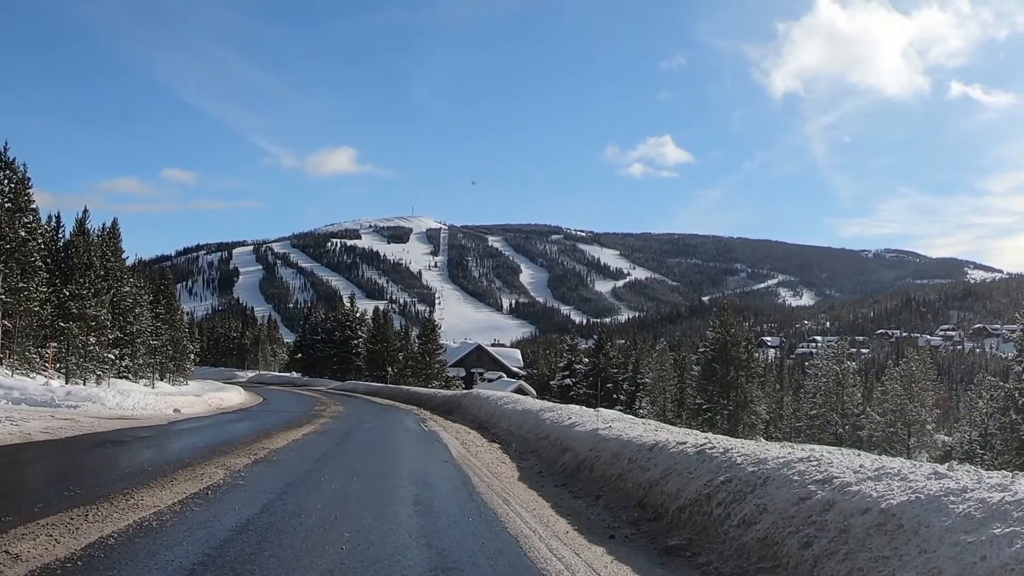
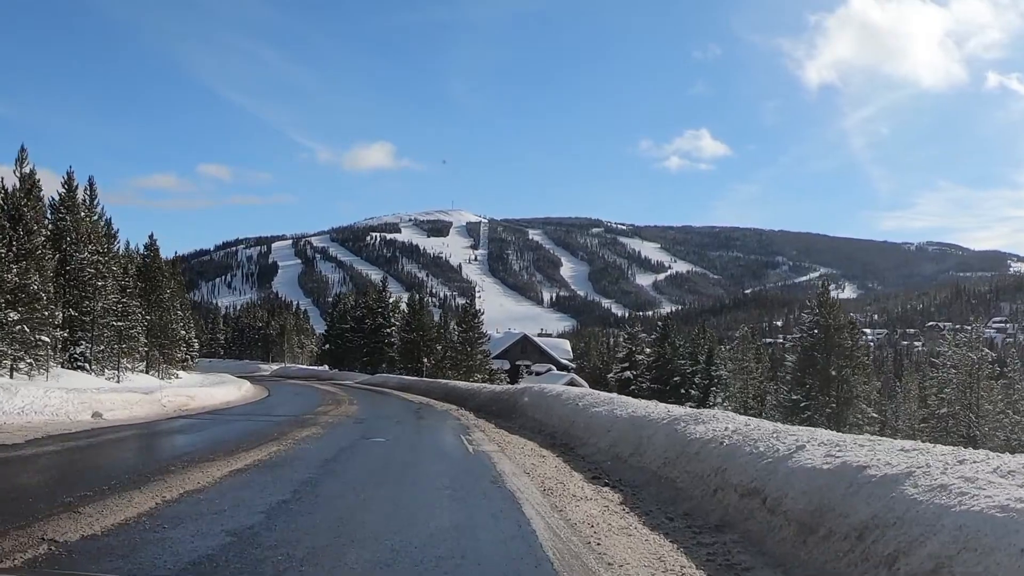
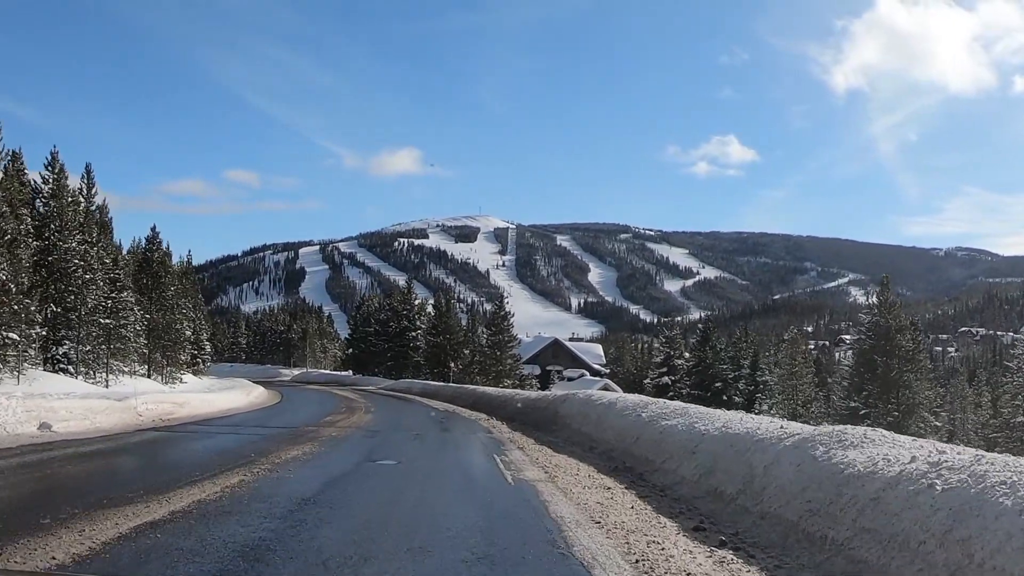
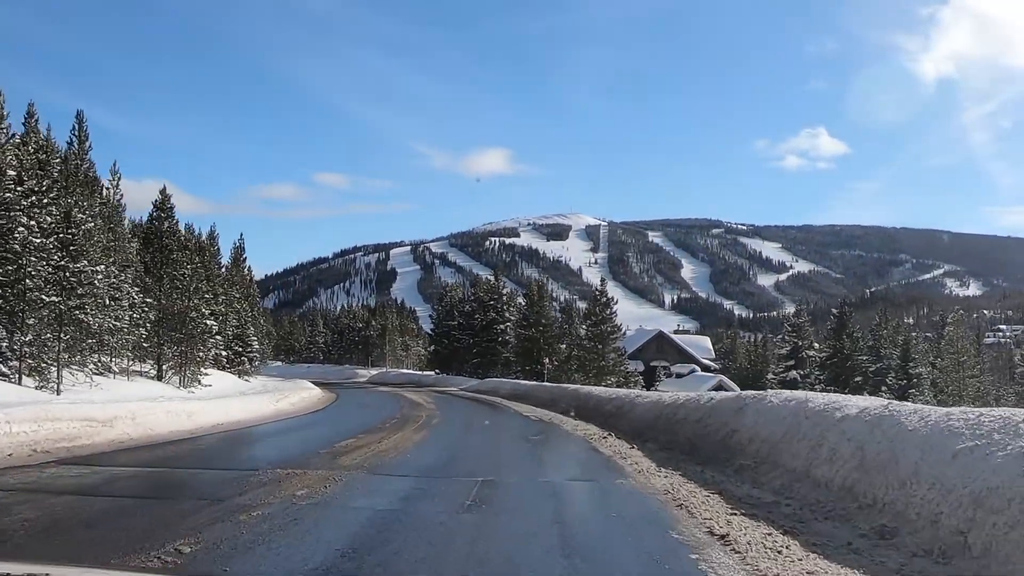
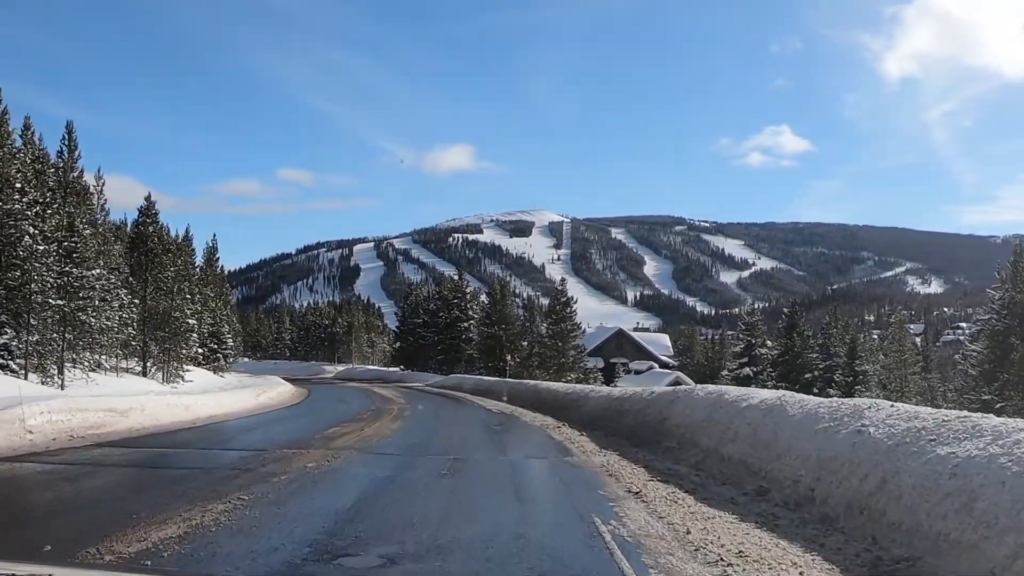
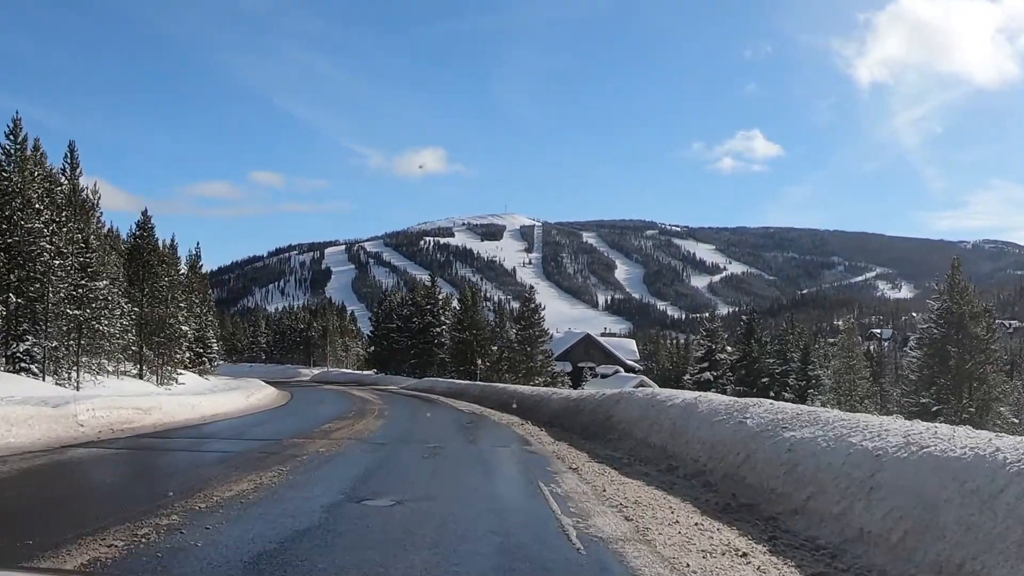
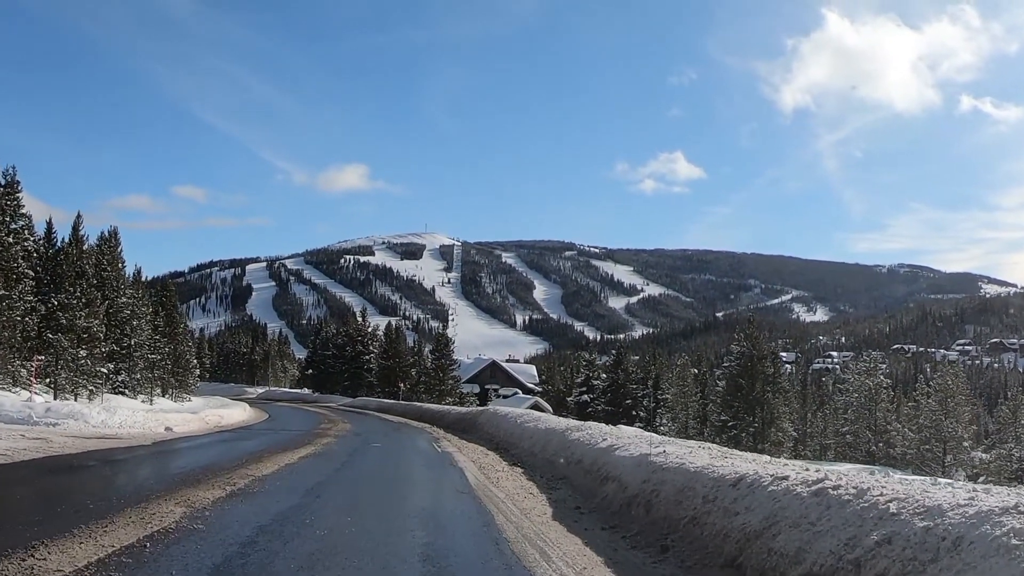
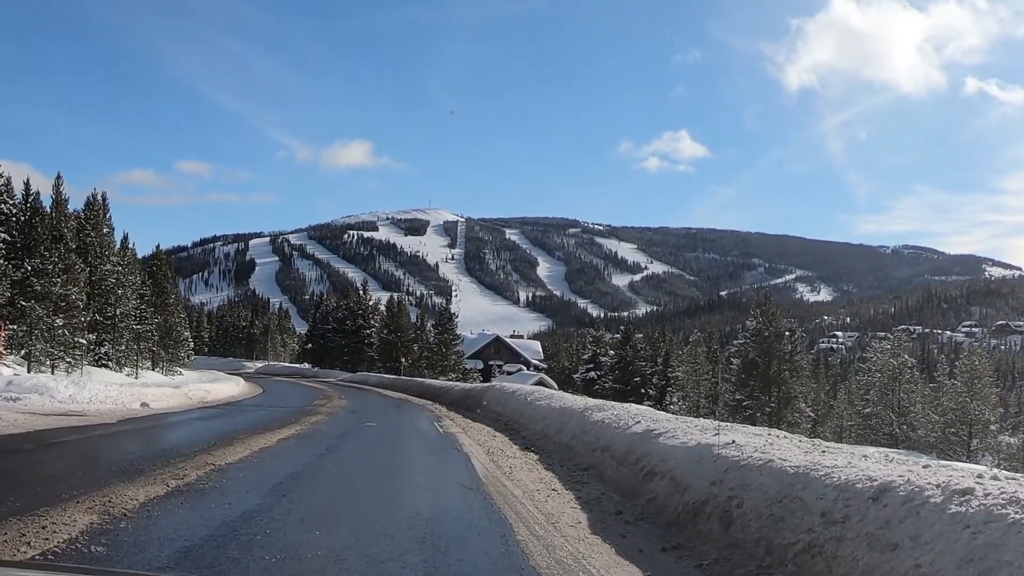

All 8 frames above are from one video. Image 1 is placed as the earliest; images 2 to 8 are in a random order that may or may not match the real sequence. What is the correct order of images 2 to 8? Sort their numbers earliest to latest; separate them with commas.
7, 8, 2, 3, 6, 5, 4
